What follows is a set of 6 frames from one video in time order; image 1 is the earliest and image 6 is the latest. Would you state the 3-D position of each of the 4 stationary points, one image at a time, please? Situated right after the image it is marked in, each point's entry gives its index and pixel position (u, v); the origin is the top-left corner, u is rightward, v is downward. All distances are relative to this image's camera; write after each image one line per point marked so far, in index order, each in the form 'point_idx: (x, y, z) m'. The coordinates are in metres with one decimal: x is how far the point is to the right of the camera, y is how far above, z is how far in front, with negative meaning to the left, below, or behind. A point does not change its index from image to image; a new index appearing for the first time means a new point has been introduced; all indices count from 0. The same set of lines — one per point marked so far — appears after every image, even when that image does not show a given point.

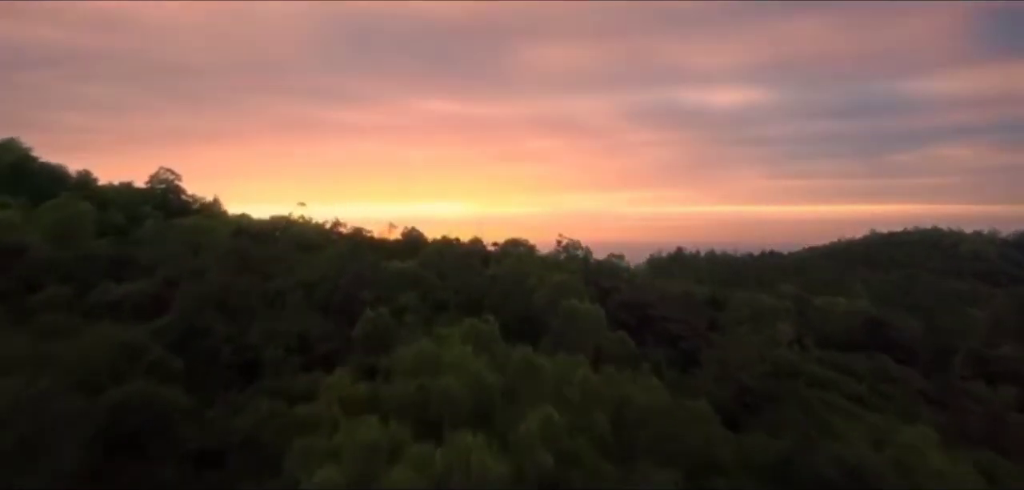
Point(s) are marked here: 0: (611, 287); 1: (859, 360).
0: (+0.9, -0.4, +17.7) m
1: (+2.6, -0.8, +14.1) m
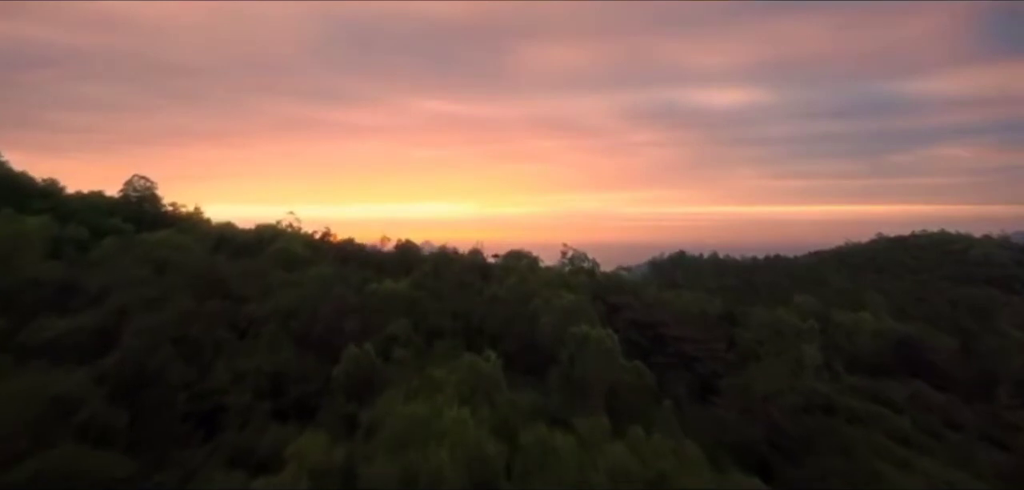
0: (+0.9, -0.5, +16.4) m
1: (+2.6, -1.0, +12.9) m
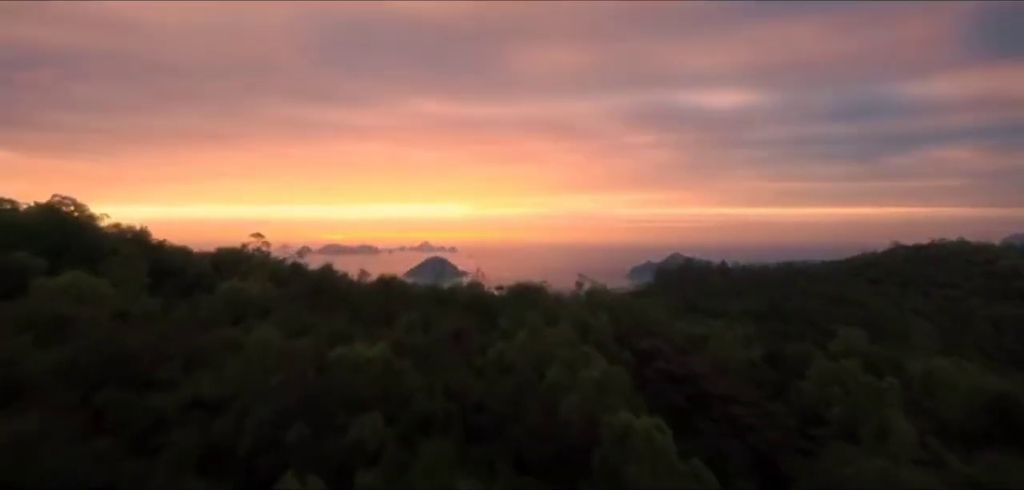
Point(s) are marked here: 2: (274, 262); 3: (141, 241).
0: (+1.0, -0.7, +13.6) m
1: (+2.6, -1.2, +10.1) m
2: (-2.0, -0.2, +16.4) m
3: (-2.9, 0.0, +15.0) m
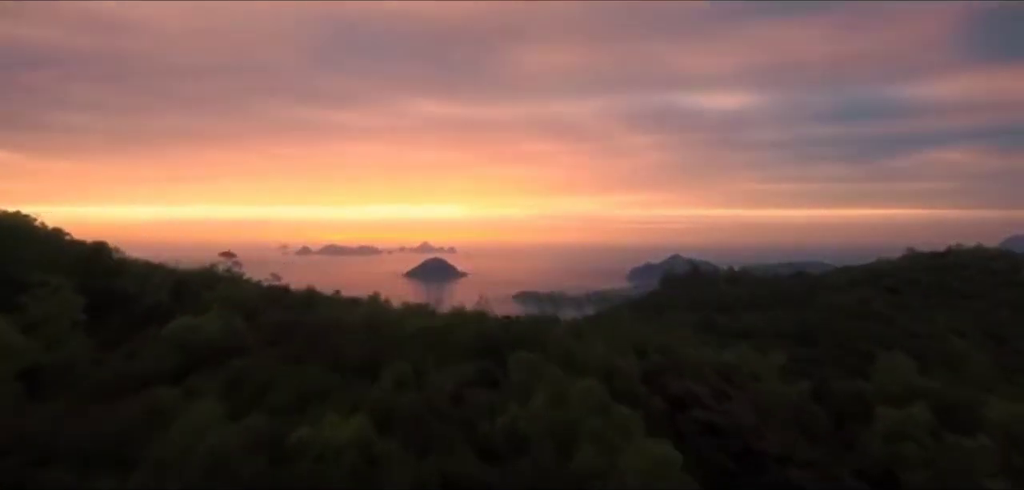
0: (+1.0, -0.9, +11.5) m
1: (+2.7, -1.4, +8.0) m
2: (-2.0, -0.3, +14.3) m
3: (-2.8, -0.1, +12.9) m
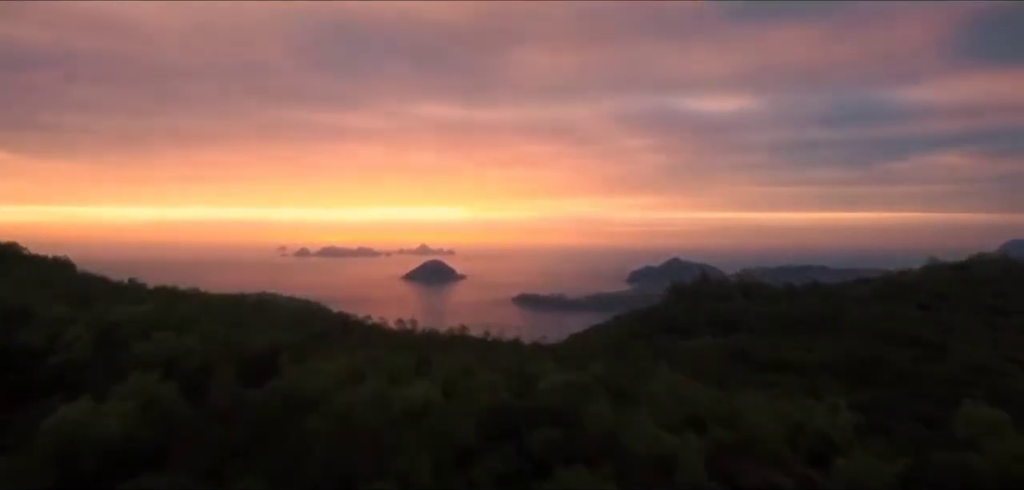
0: (+1.1, -1.1, +8.6) m
1: (+2.8, -1.6, +5.1) m
2: (-1.9, -0.5, +11.4) m
3: (-2.7, -0.3, +10.0) m
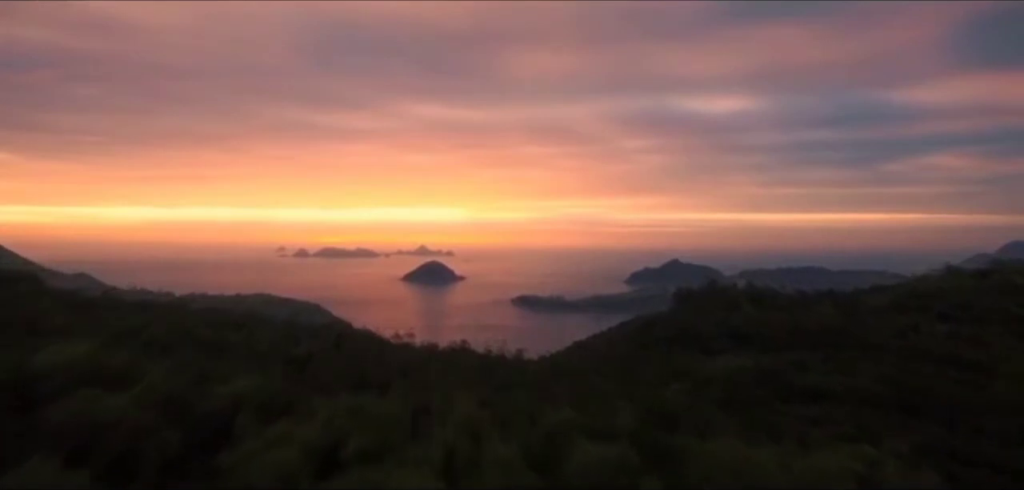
0: (+1.2, -1.2, +6.5) m
1: (+2.9, -1.7, +3.0) m
2: (-1.8, -0.7, +9.3) m
3: (-2.6, -0.5, +7.9) m
